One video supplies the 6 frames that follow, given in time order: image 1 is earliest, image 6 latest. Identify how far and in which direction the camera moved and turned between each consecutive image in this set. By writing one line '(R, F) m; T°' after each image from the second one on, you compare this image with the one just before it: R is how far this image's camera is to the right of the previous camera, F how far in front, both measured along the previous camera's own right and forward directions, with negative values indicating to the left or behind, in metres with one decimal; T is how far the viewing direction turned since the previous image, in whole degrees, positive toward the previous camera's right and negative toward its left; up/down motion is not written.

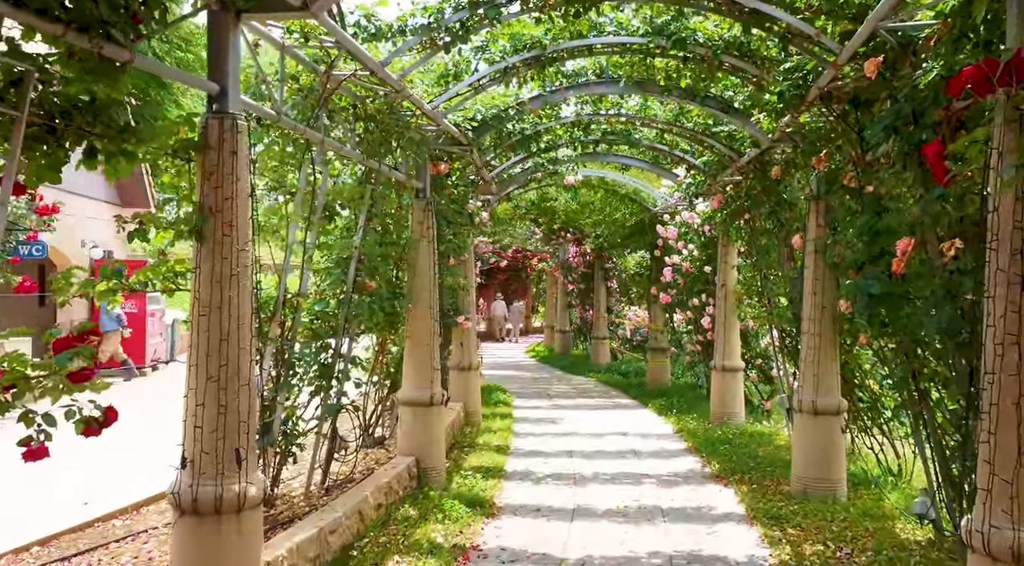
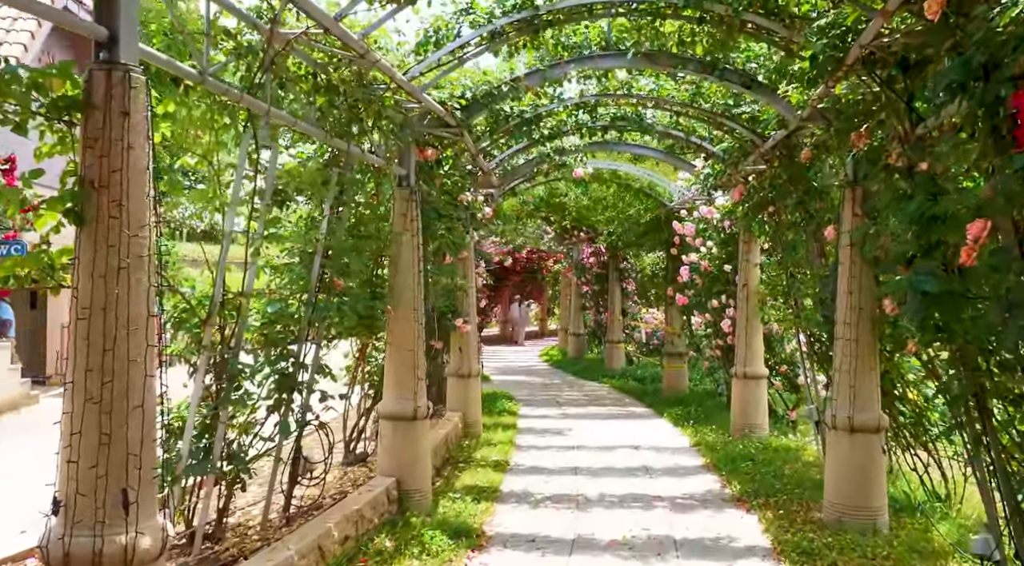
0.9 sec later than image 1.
(+0.1, +0.6) m; -1°
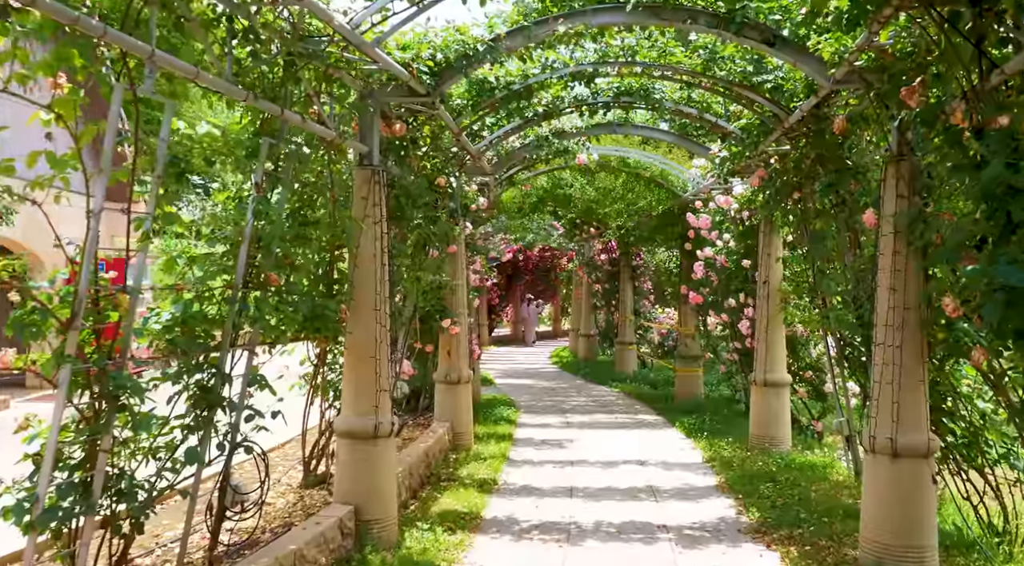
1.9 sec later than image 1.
(+0.2, +0.7) m; -1°
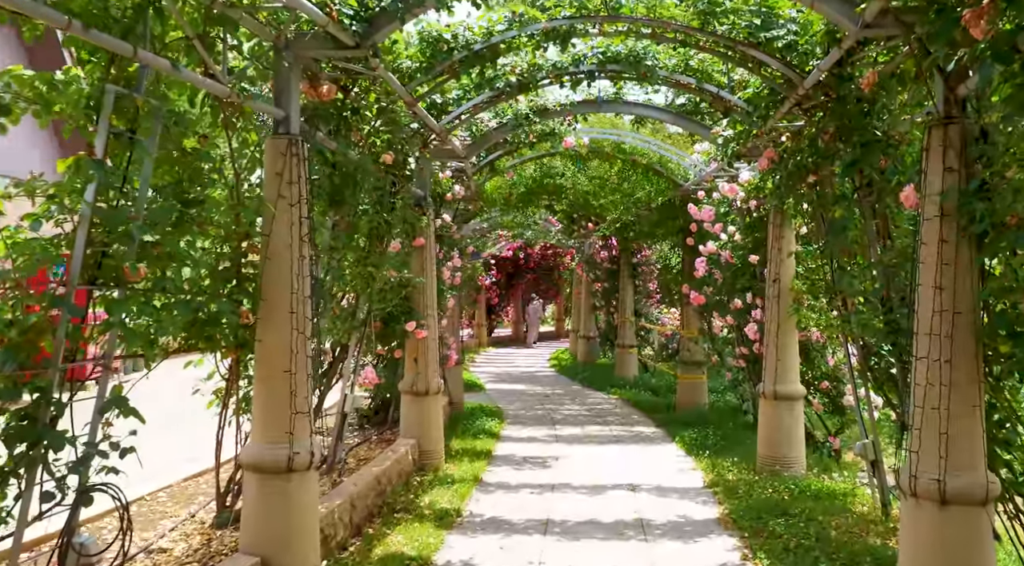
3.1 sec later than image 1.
(+0.2, +0.8) m; -1°
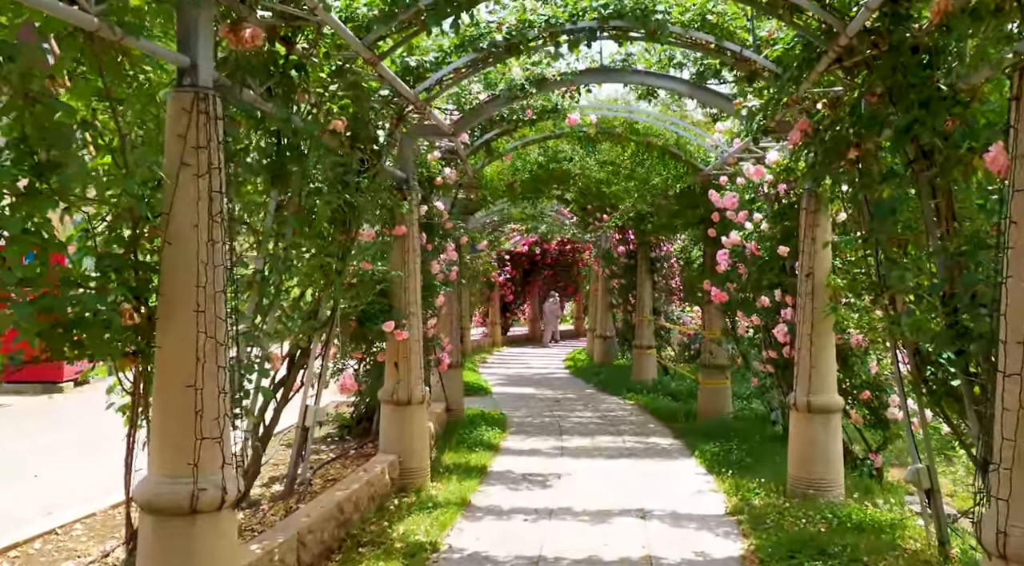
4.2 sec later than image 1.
(+0.2, +0.7) m; -1°
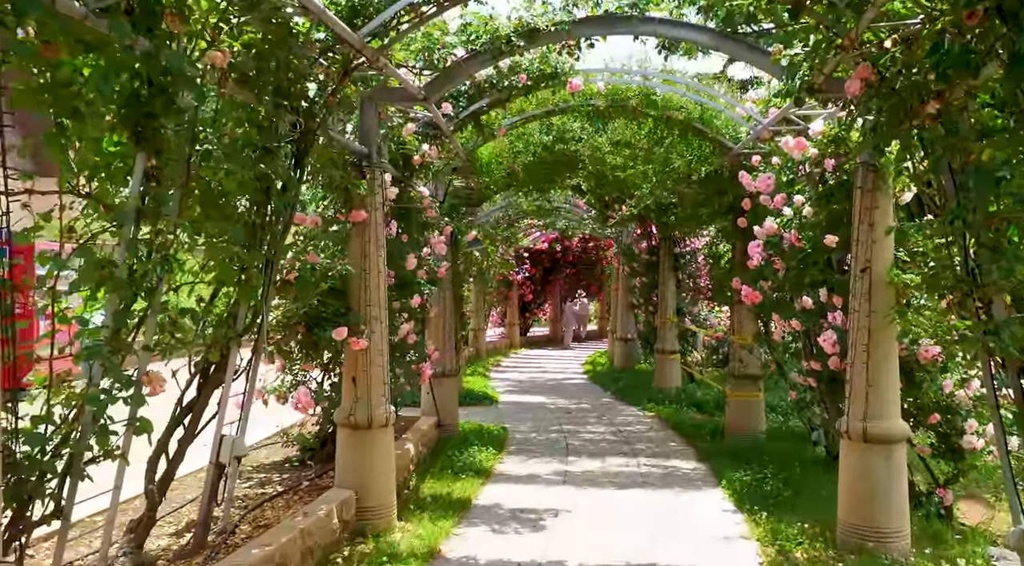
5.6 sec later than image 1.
(+0.2, +1.0) m; -2°
